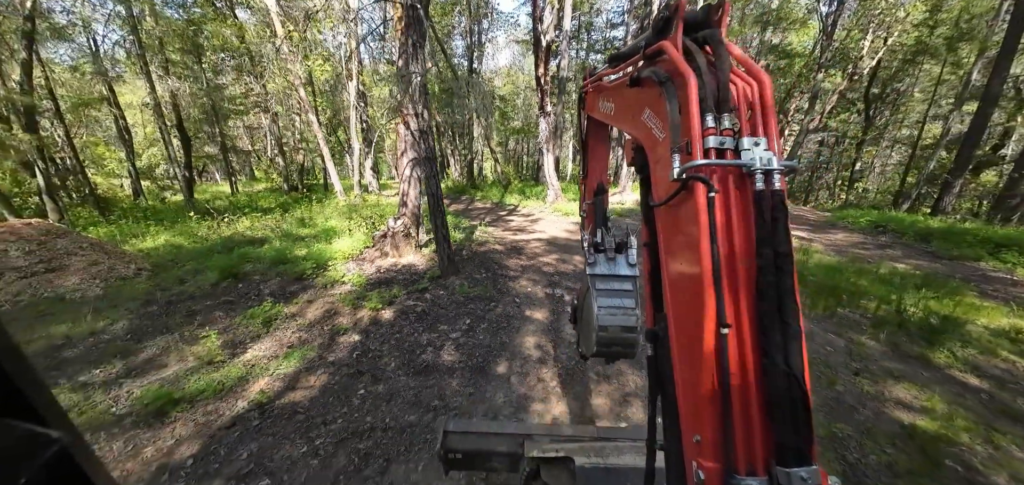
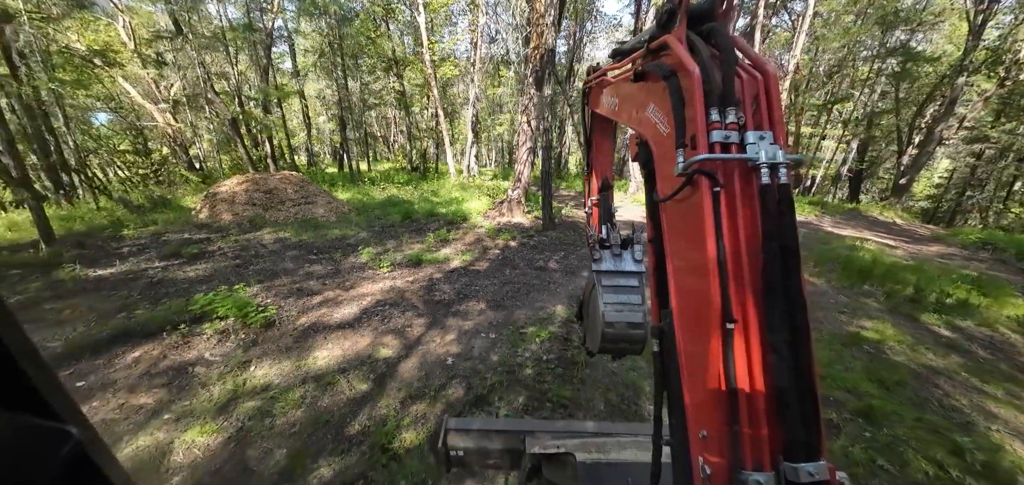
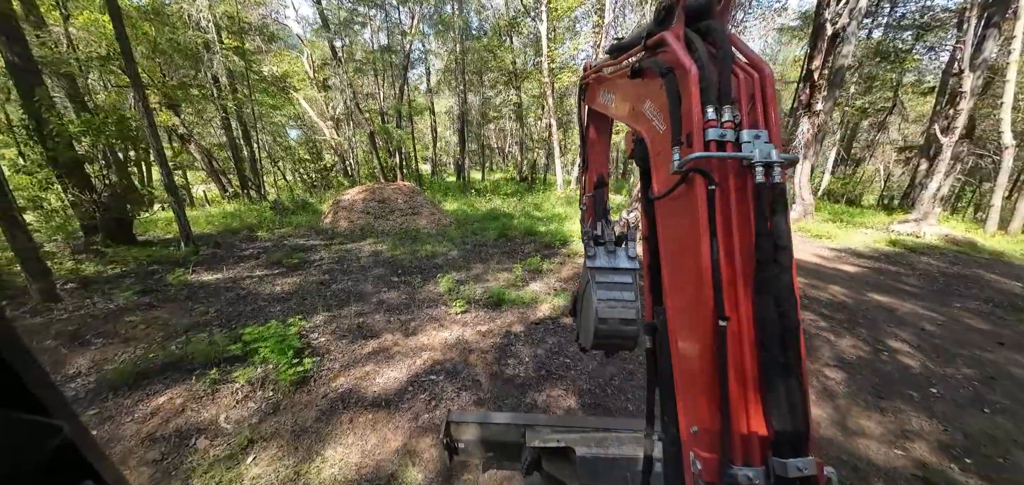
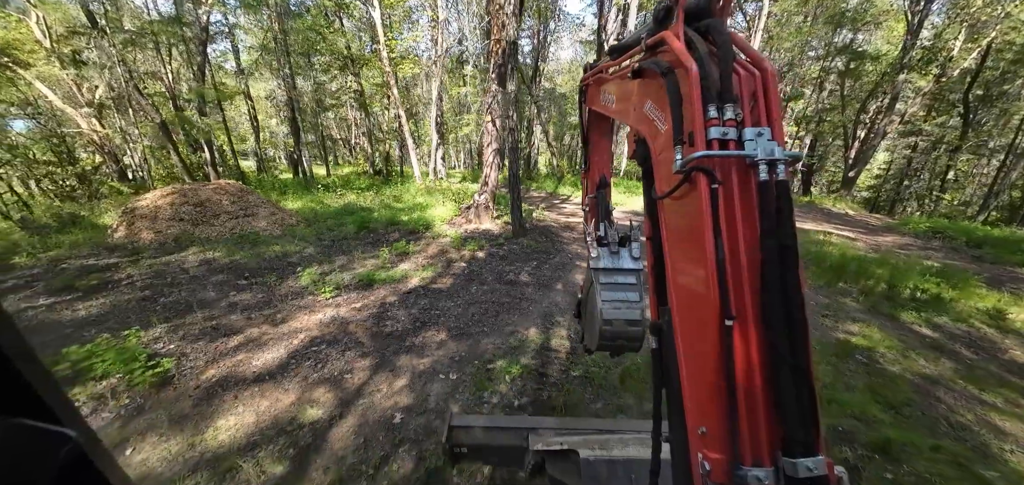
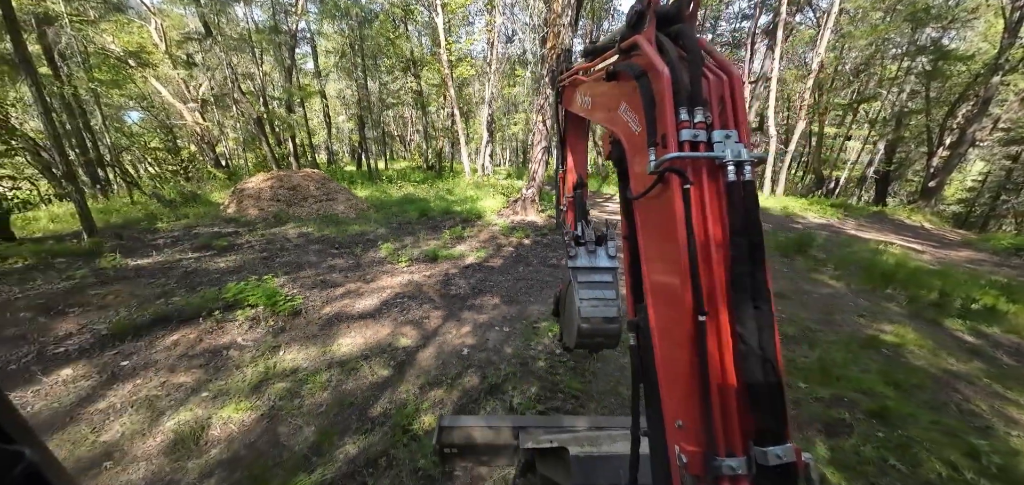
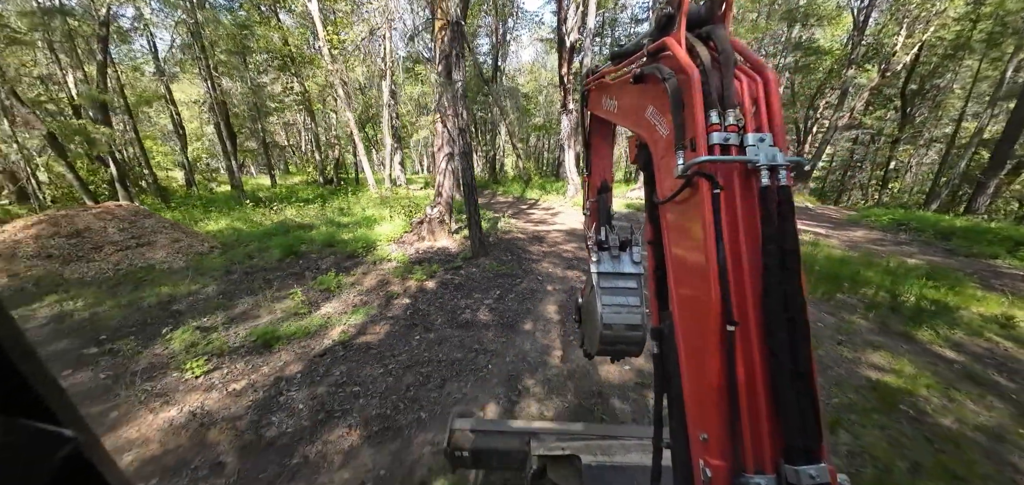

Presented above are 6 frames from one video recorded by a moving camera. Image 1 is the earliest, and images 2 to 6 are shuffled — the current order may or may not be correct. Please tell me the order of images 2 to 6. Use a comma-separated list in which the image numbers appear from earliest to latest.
6, 4, 2, 5, 3
